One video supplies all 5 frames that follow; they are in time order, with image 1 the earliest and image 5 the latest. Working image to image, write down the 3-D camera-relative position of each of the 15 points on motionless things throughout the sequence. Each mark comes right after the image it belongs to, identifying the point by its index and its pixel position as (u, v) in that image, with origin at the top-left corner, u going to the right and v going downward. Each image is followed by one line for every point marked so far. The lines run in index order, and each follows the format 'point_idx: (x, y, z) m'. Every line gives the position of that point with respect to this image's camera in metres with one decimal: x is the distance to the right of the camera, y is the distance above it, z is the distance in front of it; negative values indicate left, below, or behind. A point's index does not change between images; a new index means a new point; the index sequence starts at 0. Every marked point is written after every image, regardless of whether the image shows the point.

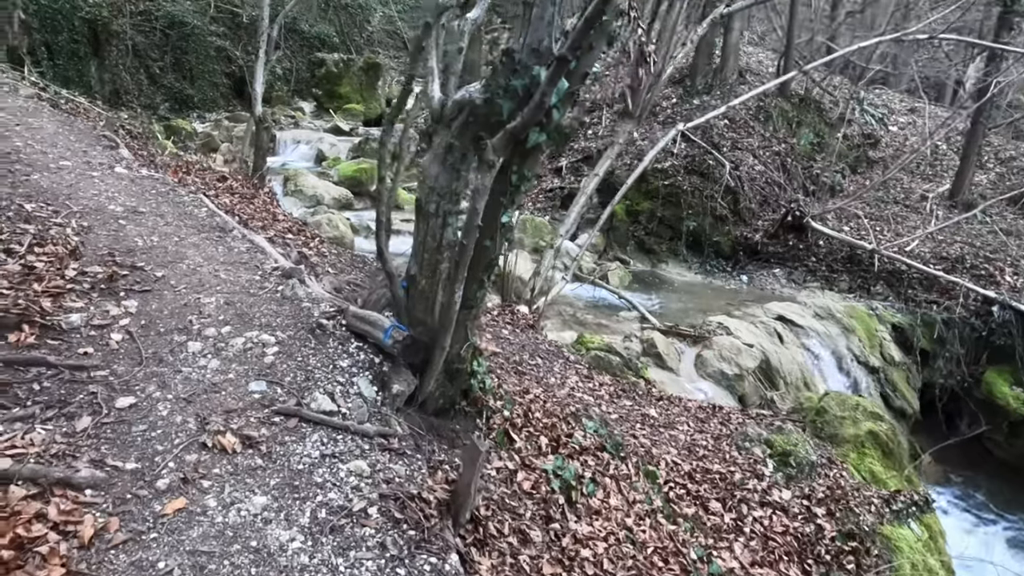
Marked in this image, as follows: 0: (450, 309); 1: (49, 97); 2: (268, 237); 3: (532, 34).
0: (-0.4, -0.1, +3.9) m
1: (-7.6, +3.0, +11.0) m
2: (-2.4, +0.5, +6.4) m
3: (+0.1, +1.3, +3.5) m
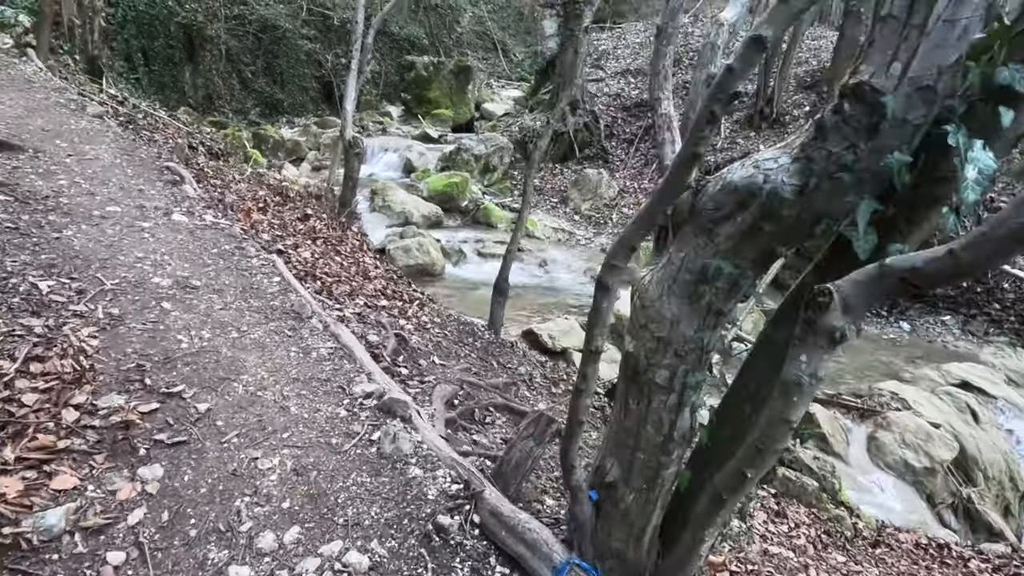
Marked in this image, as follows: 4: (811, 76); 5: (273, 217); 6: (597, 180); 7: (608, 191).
0: (+0.5, -0.9, +2.1) m
1: (-5.7, +2.5, +9.9) m
2: (-1.1, -0.2, +4.8) m
3: (+1.0, +0.6, +1.6) m
4: (+8.1, +5.7, +18.0) m
5: (-2.7, +0.7, +7.4) m
6: (+2.2, +2.8, +17.4) m
7: (+2.5, +2.5, +17.4) m
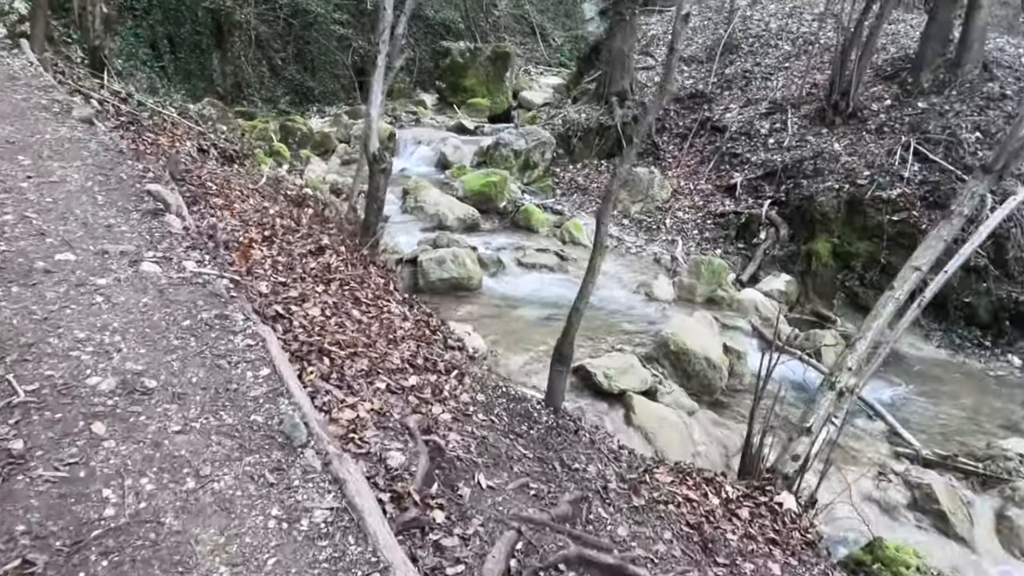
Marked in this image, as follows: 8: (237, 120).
0: (+0.8, -1.4, +0.7) m
1: (-5.1, +2.2, +8.8) m
2: (-0.7, -0.7, +3.5) m
3: (+1.3, 0.0, +0.2) m
4: (+9.2, +5.4, +16.2) m
5: (-2.2, +0.3, +6.2) m
6: (+3.2, +2.6, +15.9) m
7: (+3.5, +2.3, +15.8) m
8: (-7.6, +4.7, +18.4) m
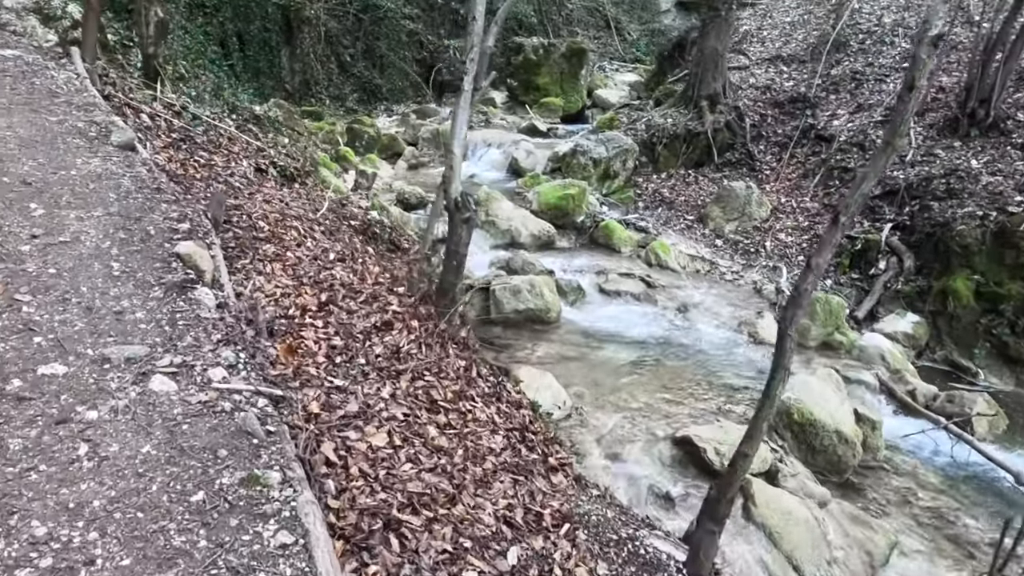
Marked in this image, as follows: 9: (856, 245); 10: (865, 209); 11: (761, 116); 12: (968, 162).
0: (+1.1, -2.1, -0.6) m
1: (-3.9, +1.8, +7.9) m
2: (-0.2, -1.3, +2.3) m
3: (+1.6, -0.7, -1.2) m
4: (+11.0, +4.6, +13.9) m
5: (-1.3, -0.3, +5.1) m
6: (+5.0, +2.0, +14.2) m
7: (+5.2, +1.6, +14.1) m
8: (-5.6, +4.4, +17.7) m
9: (+6.5, +0.8, +12.5) m
10: (+7.0, +1.6, +13.2) m
11: (+6.4, +4.4, +17.0) m
12: (+8.6, +2.4, +12.5) m
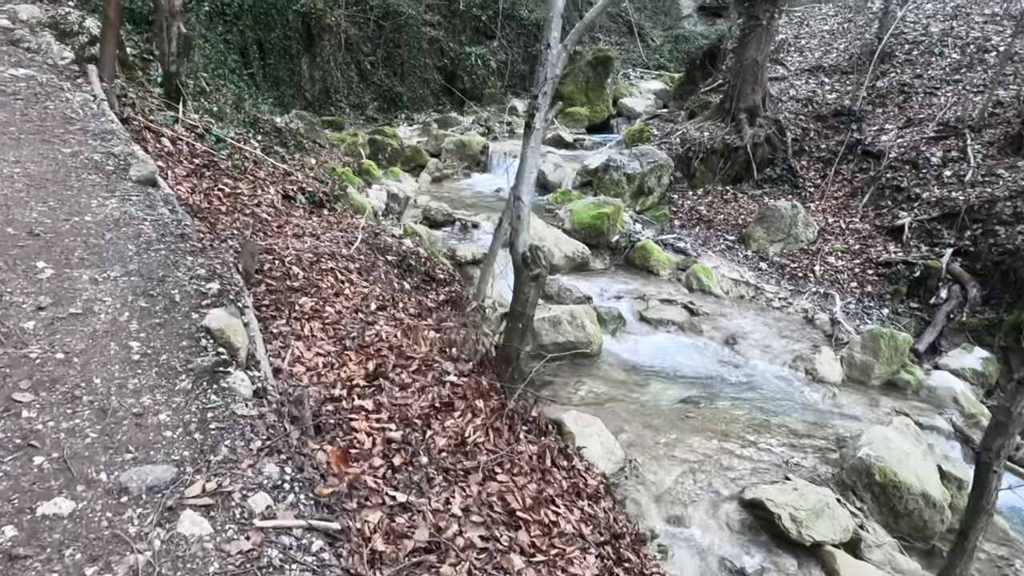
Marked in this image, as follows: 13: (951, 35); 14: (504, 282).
0: (+1.5, -2.6, -1.3) m
1: (-3.4, +1.3, +7.3) m
2: (+0.3, -1.7, +1.6) m
3: (+1.9, -1.2, -1.9) m
4: (+11.7, +4.1, +13.1) m
5: (-0.8, -0.7, +4.4) m
6: (+5.6, +1.4, +13.4) m
7: (+5.9, +1.1, +13.4) m
8: (-4.8, +4.0, +17.1) m
9: (+7.1, +0.3, +11.7) m
10: (+7.7, +1.0, +12.4) m
11: (+7.1, +3.9, +16.3) m
12: (+9.2, +1.8, +11.7) m
13: (+11.2, +6.5, +17.1) m
14: (0.0, +0.1, +10.2) m
